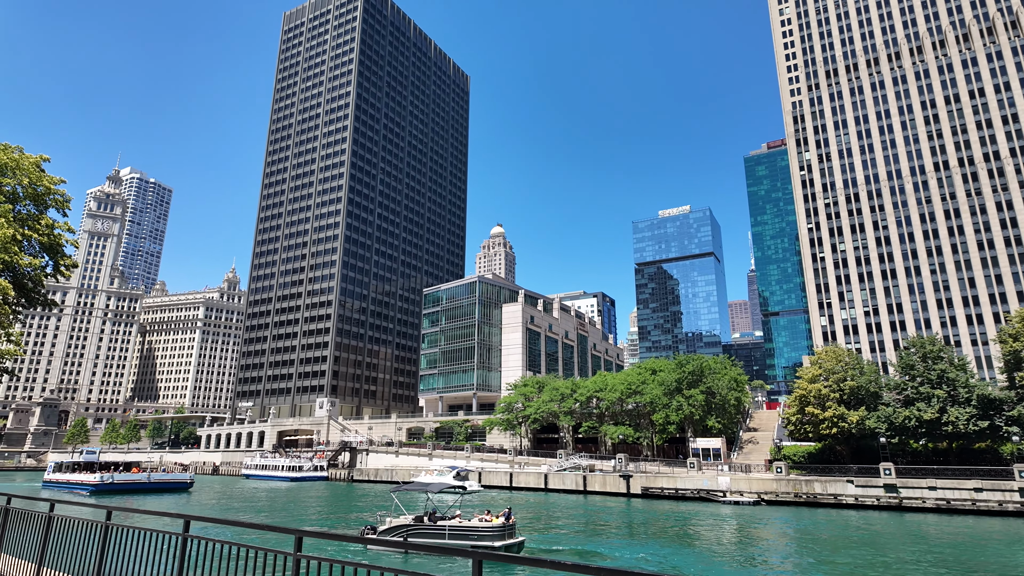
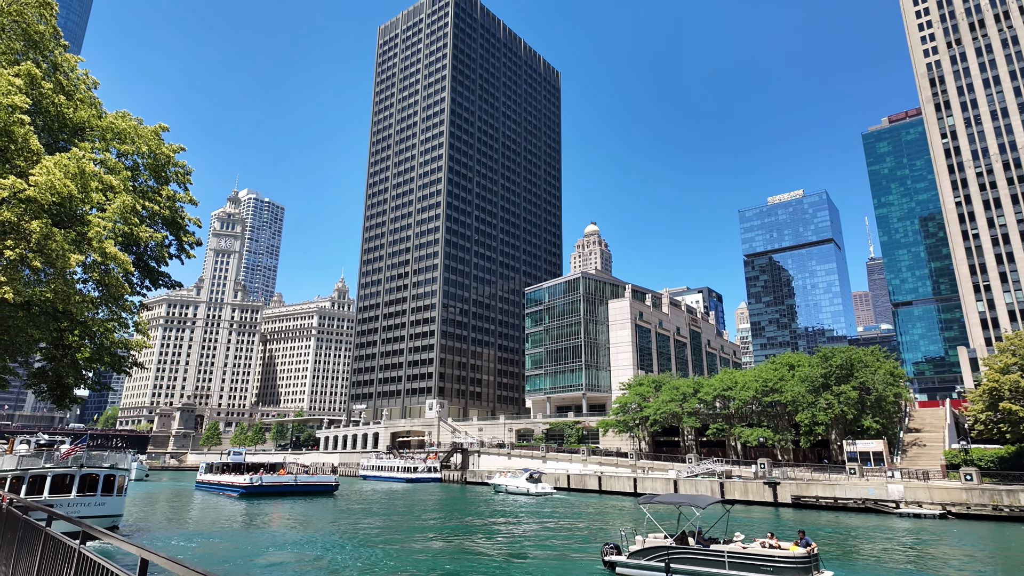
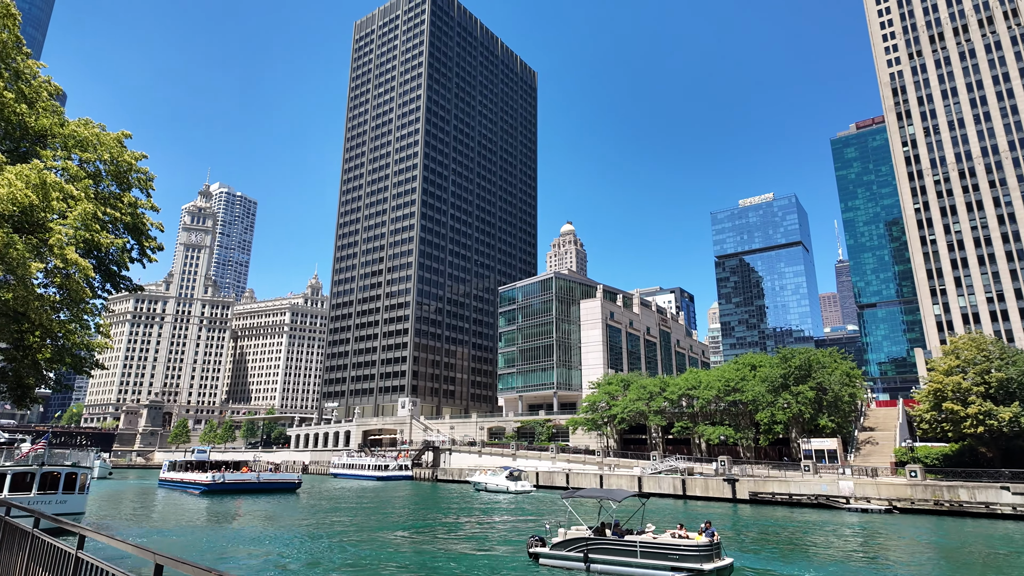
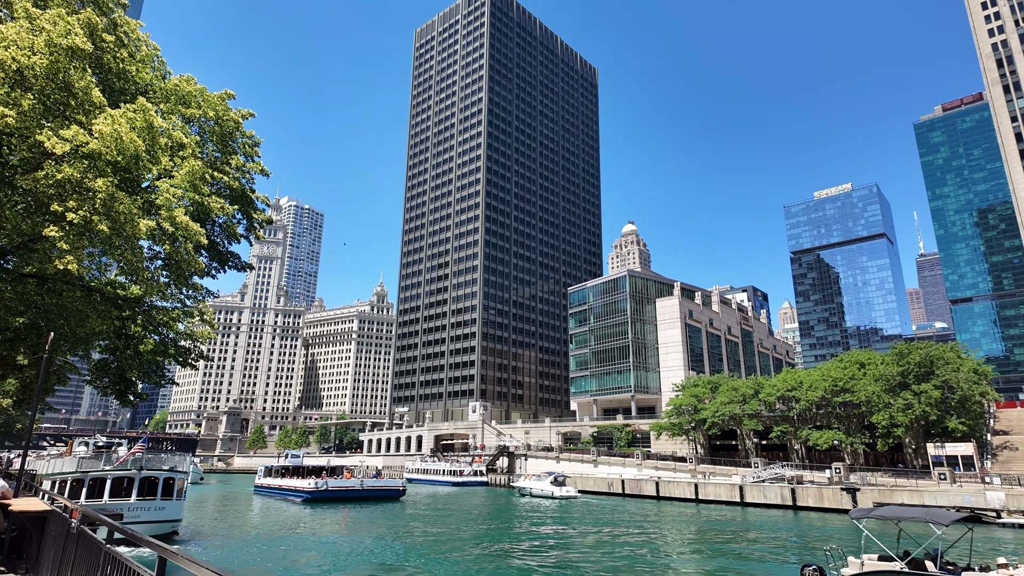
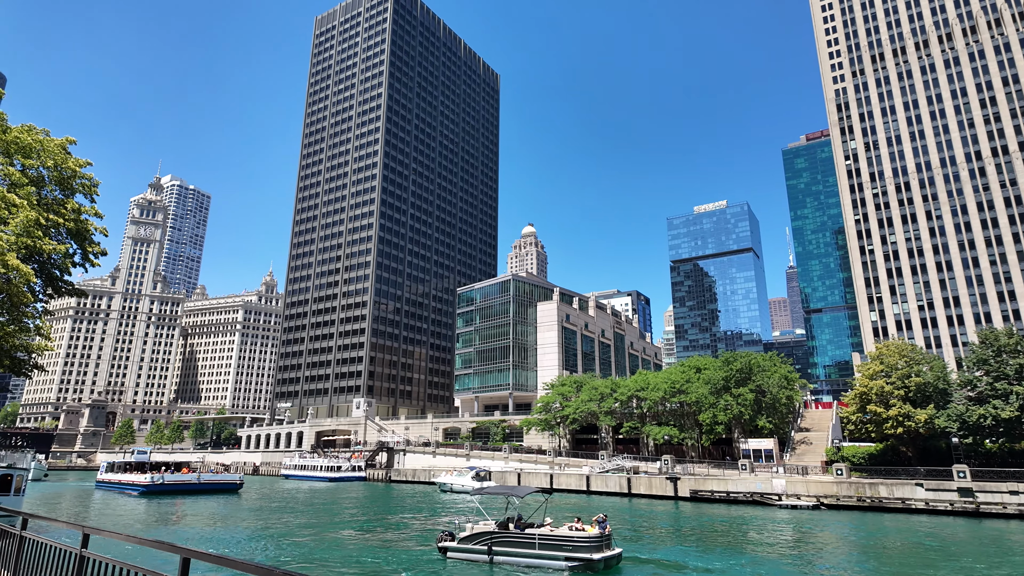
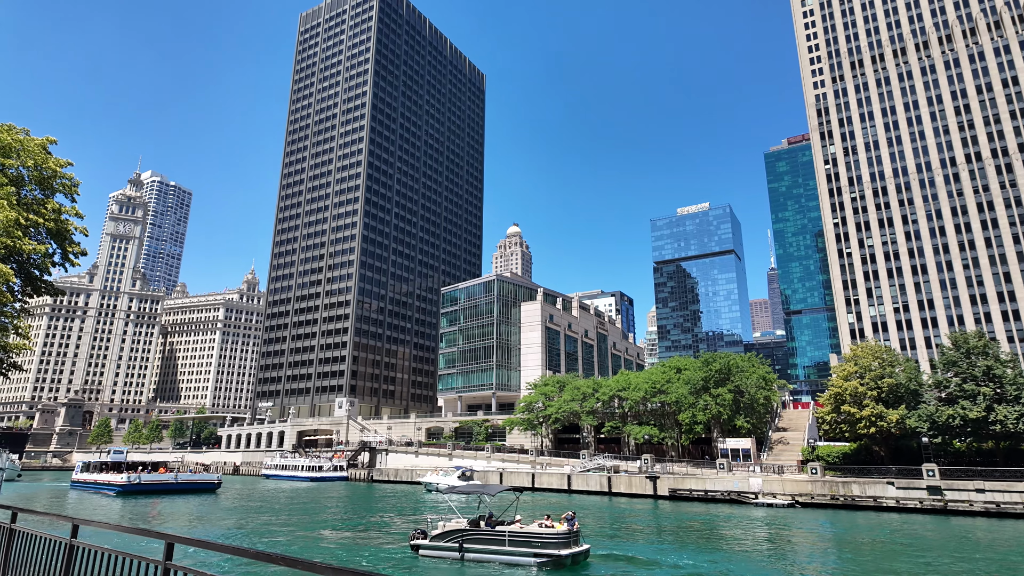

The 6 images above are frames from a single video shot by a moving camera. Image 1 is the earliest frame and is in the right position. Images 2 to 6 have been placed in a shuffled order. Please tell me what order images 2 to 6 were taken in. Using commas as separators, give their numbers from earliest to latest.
6, 5, 3, 2, 4
